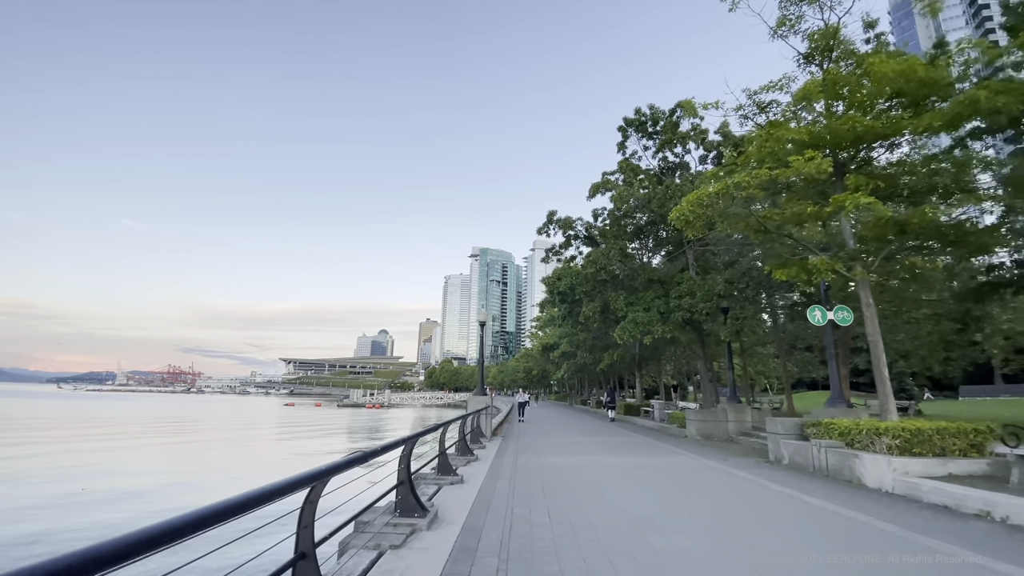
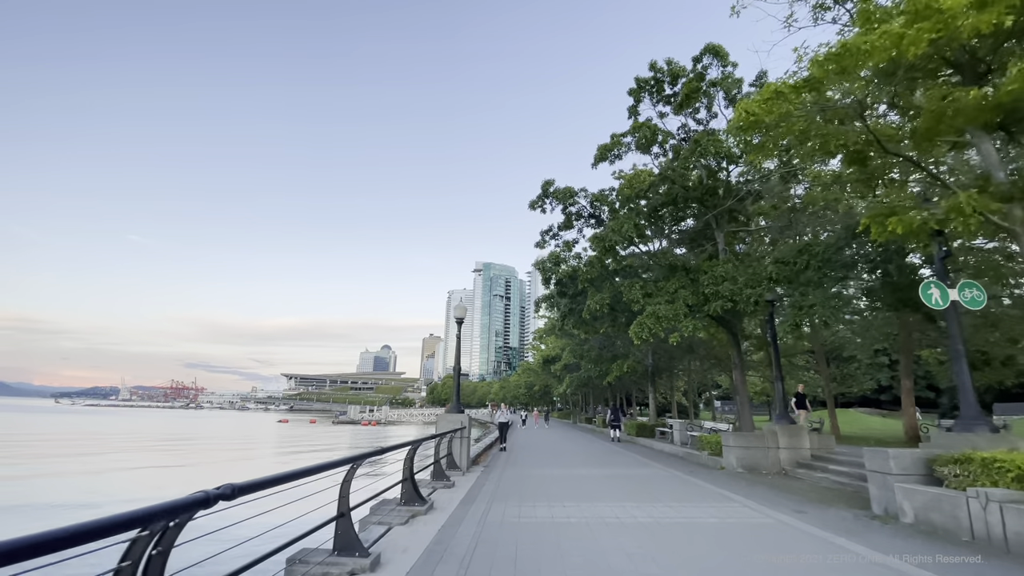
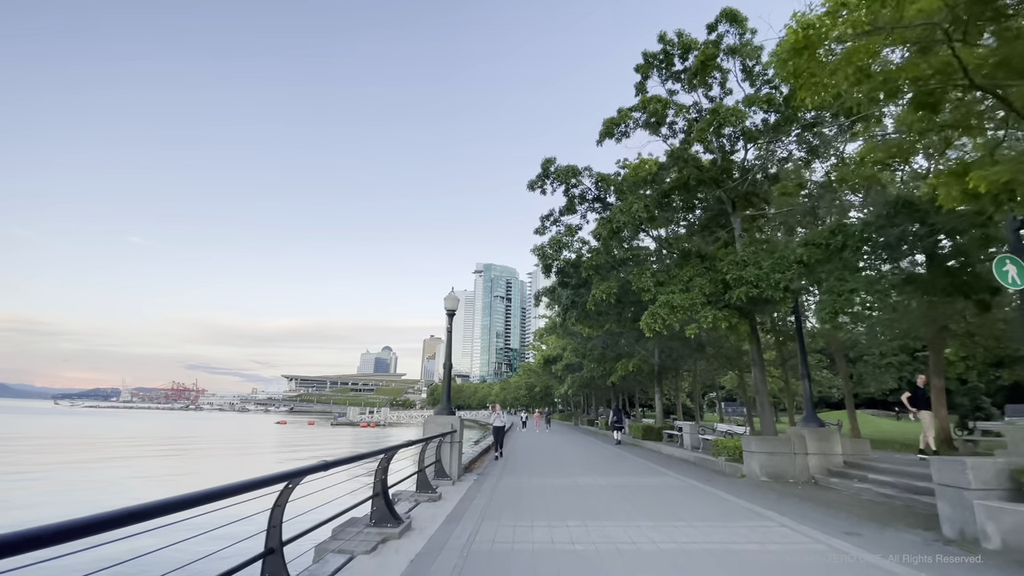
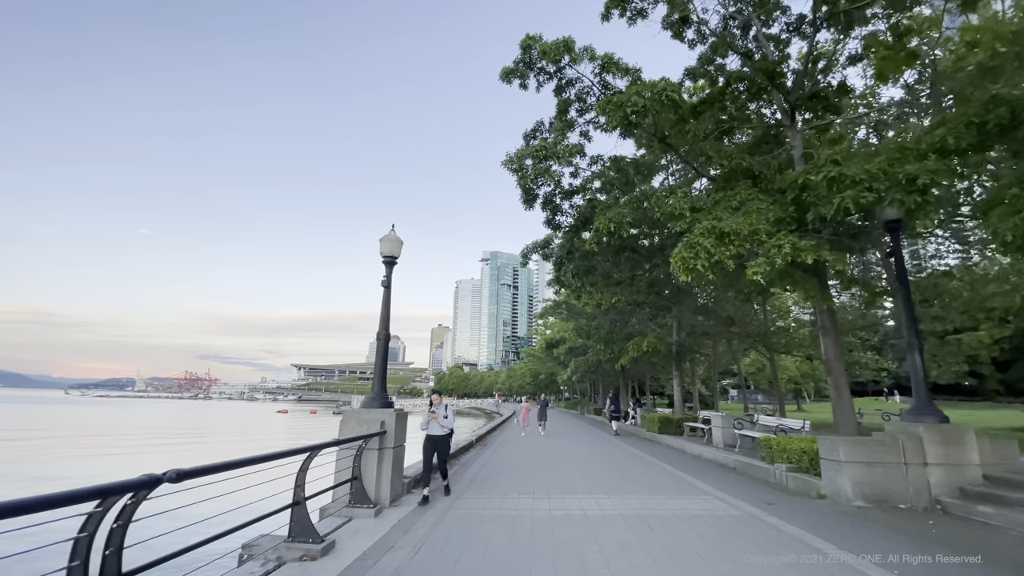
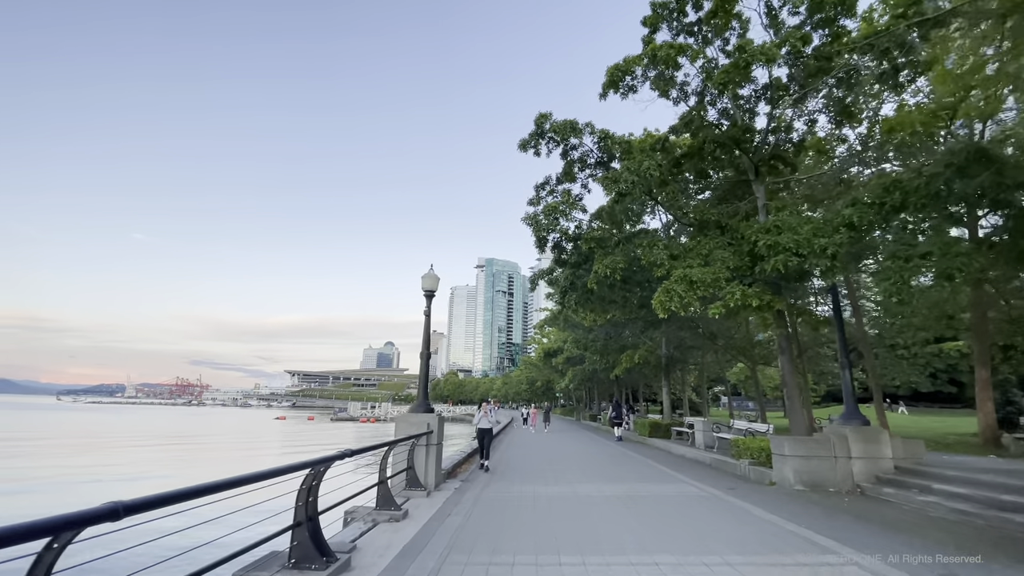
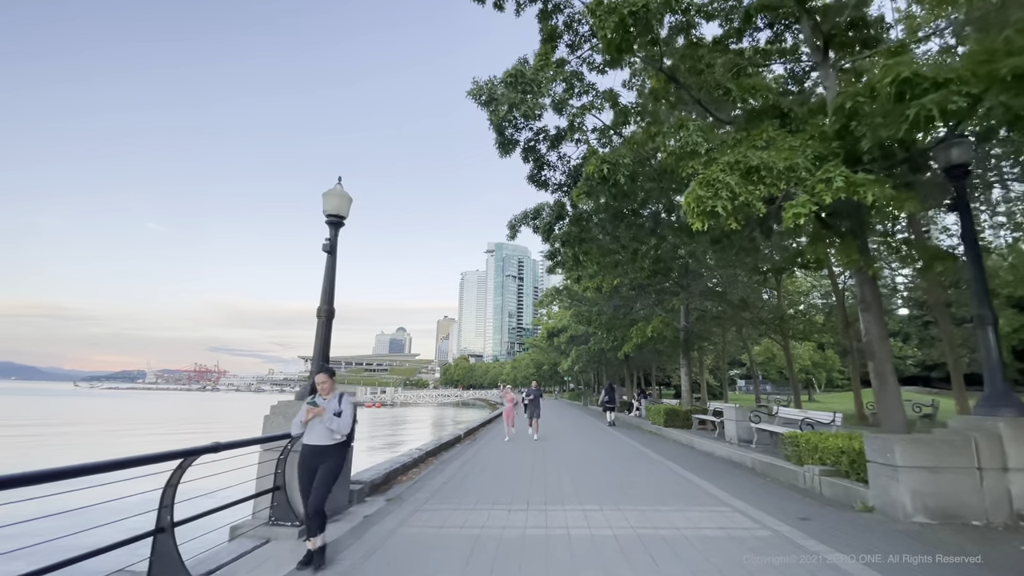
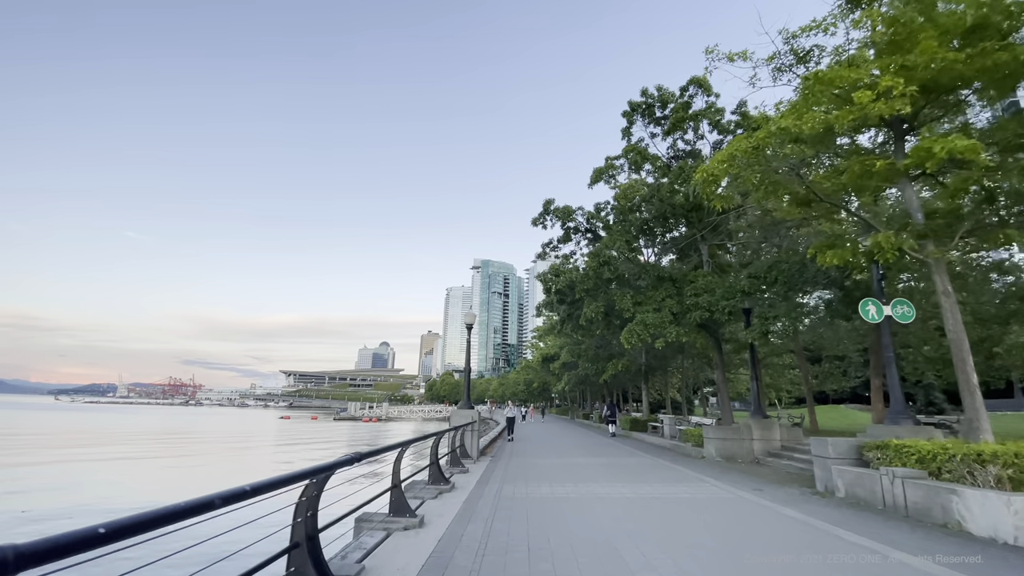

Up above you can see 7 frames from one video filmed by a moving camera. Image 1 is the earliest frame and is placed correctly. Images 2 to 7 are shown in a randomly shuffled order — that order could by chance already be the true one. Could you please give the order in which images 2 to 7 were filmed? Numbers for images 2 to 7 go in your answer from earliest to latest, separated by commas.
7, 2, 3, 5, 4, 6
